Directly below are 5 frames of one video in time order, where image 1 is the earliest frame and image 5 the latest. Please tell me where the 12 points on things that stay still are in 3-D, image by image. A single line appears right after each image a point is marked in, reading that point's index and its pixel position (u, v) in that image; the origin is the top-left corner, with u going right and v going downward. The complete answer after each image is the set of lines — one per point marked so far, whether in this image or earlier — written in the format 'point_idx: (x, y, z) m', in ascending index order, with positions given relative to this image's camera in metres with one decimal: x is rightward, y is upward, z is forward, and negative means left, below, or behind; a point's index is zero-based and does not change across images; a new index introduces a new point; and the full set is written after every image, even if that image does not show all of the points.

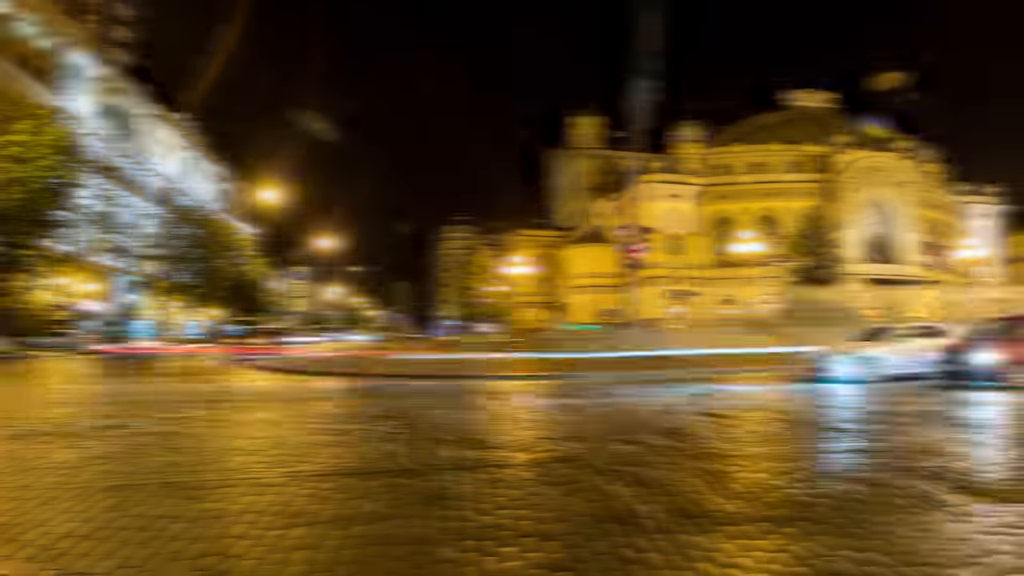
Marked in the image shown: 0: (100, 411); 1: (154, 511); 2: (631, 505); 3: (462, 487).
0: (-8.7, -2.7, +11.3) m
1: (-4.8, -3.0, +7.0) m
2: (+1.8, -3.1, +7.5) m
3: (-0.7, -3.0, +8.1) m
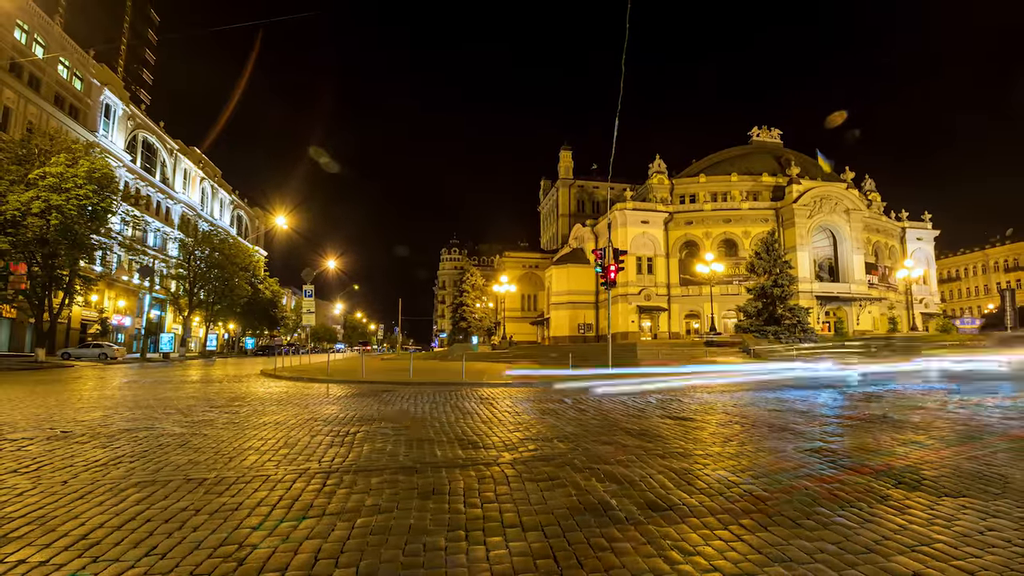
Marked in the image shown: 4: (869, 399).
0: (-9.0, -3.0, +12.4) m
1: (-5.0, -3.3, +8.1) m
2: (+1.5, -3.4, +8.6) m
3: (-1.0, -3.3, +9.1) m
4: (+8.9, -2.9, +13.5) m
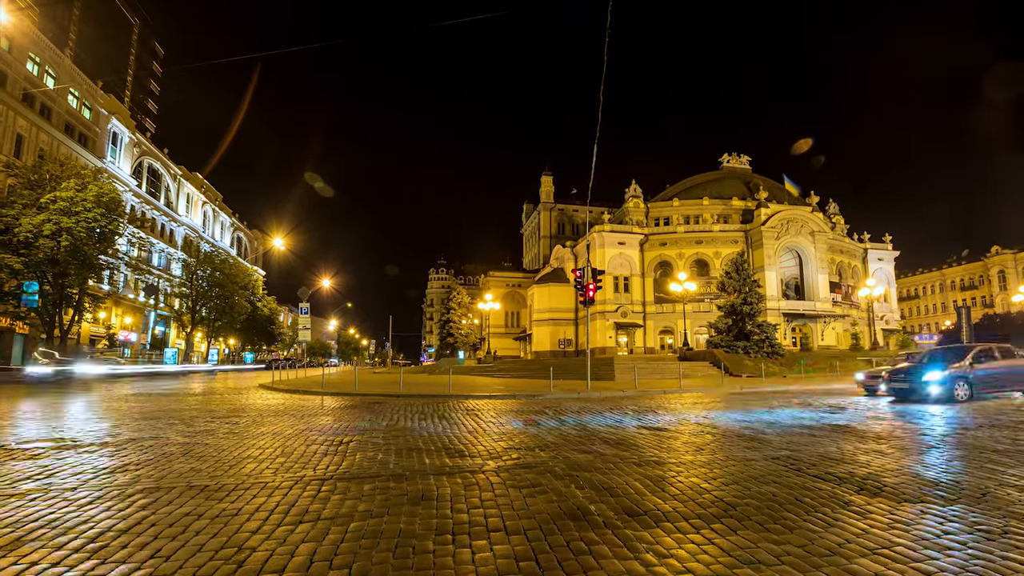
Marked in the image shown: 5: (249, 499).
0: (-9.3, -3.3, +13.0) m
1: (-5.3, -3.6, +8.7) m
2: (+1.2, -3.7, +9.2) m
3: (-1.3, -3.7, +9.7) m
4: (+8.6, -3.3, +14.1) m
5: (-4.5, -3.7, +9.2) m
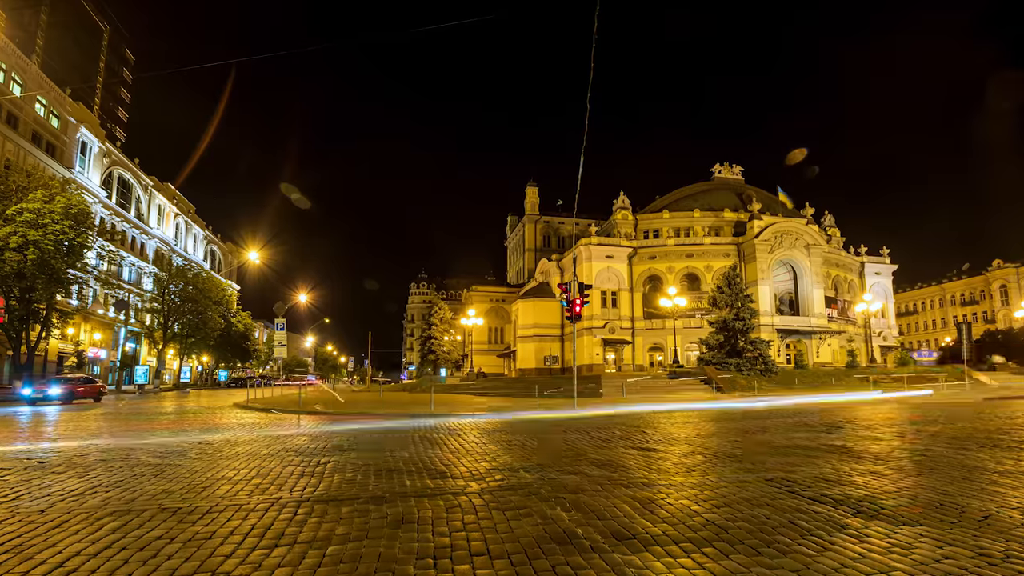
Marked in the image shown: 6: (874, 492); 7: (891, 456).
0: (-9.6, -3.6, +12.6) m
1: (-5.6, -3.9, +8.3) m
2: (+0.9, -4.0, +8.8) m
3: (-1.6, -4.0, +9.3) m
4: (+8.3, -3.6, +13.7) m
5: (-4.8, -4.0, +8.8) m
6: (+6.7, -3.8, +9.8) m
7: (+8.1, -3.6, +11.3) m
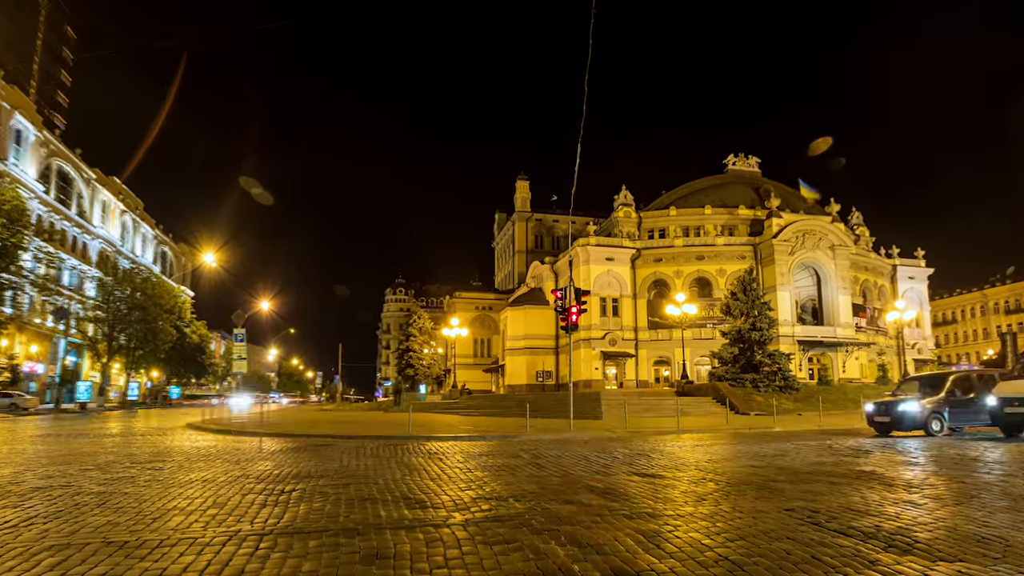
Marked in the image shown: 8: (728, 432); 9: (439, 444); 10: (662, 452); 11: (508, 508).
0: (-9.8, -3.7, +11.5) m
1: (-5.9, -4.0, +7.1) m
2: (+0.7, -4.1, +7.6) m
3: (-1.8, -4.1, +8.2) m
4: (+8.1, -3.7, +12.6) m
5: (-5.0, -4.1, +7.7) m
6: (+6.4, -3.9, +8.7) m
7: (+7.9, -3.7, +10.2) m
8: (+7.2, -4.3, +17.2) m
9: (-2.0, -4.3, +16.2) m
10: (+4.2, -3.9, +14.2) m
11: (0.0, -4.0, +9.8) m
